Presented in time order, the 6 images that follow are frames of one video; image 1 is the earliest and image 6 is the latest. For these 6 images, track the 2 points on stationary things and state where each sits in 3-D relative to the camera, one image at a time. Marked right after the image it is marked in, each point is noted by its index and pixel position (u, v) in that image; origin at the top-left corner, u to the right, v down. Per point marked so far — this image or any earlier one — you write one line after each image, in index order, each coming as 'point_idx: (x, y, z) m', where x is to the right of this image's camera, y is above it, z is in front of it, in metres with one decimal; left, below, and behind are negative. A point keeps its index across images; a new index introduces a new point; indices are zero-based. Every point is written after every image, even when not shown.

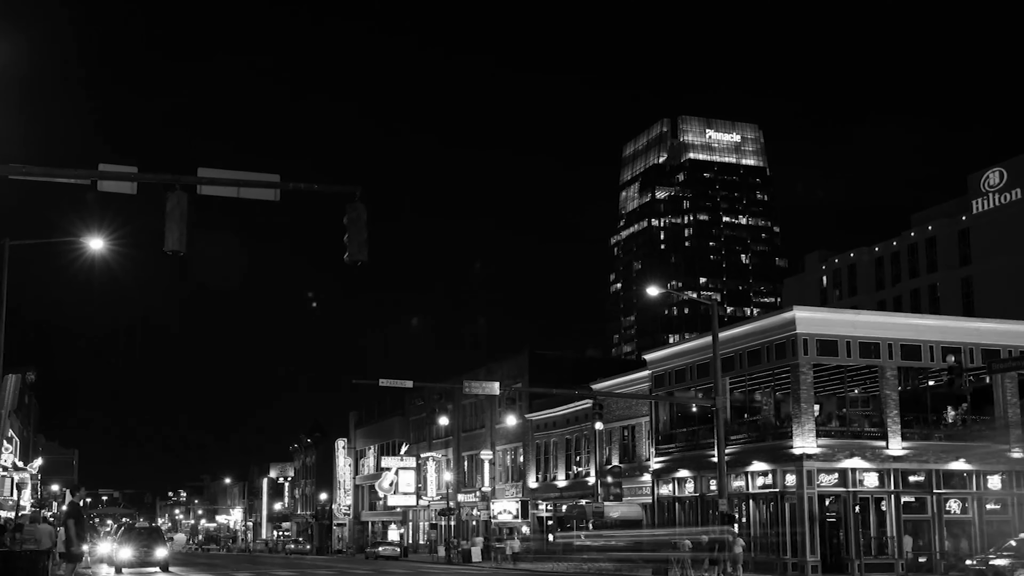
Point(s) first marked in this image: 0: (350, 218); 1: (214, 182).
0: (-2.8, +1.3, +17.4) m
1: (-5.0, +1.8, +16.7) m
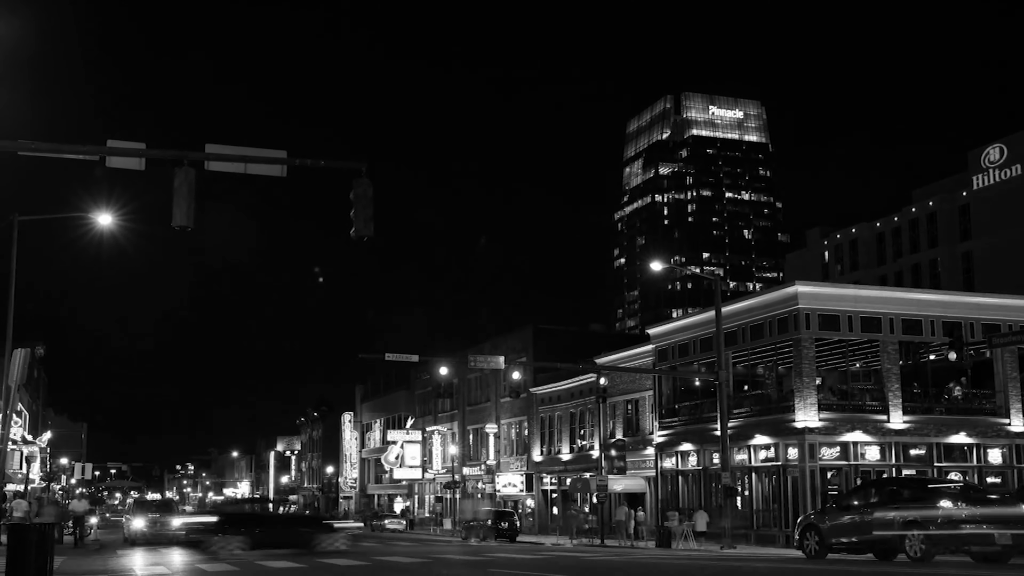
0: (-2.8, +1.7, +17.9) m
1: (-4.9, +2.2, +17.1) m
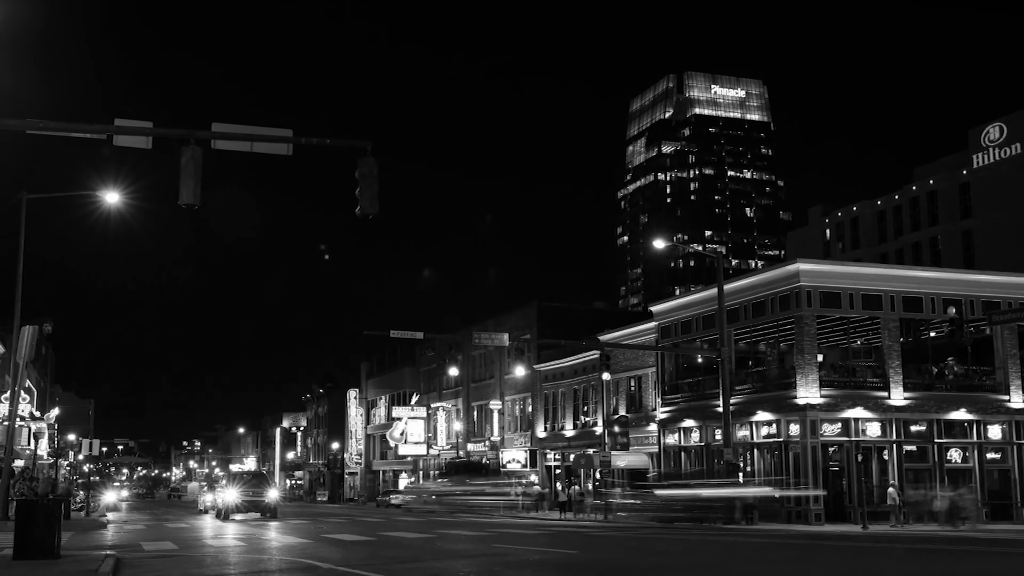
0: (-2.7, +2.1, +18.3) m
1: (-4.8, +2.6, +17.5) m
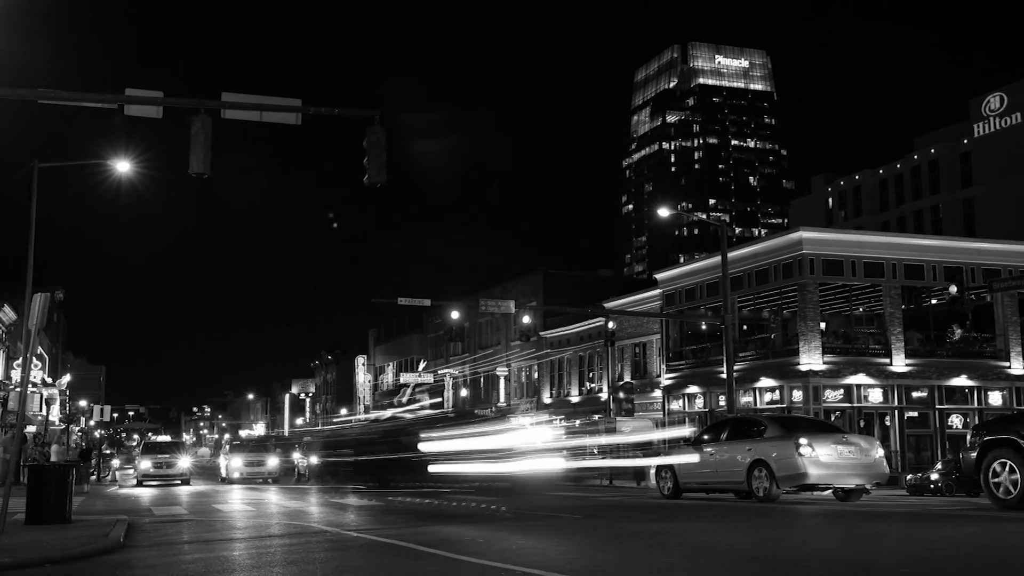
0: (-2.6, +2.7, +18.9) m
1: (-4.7, +3.2, +18.1) m
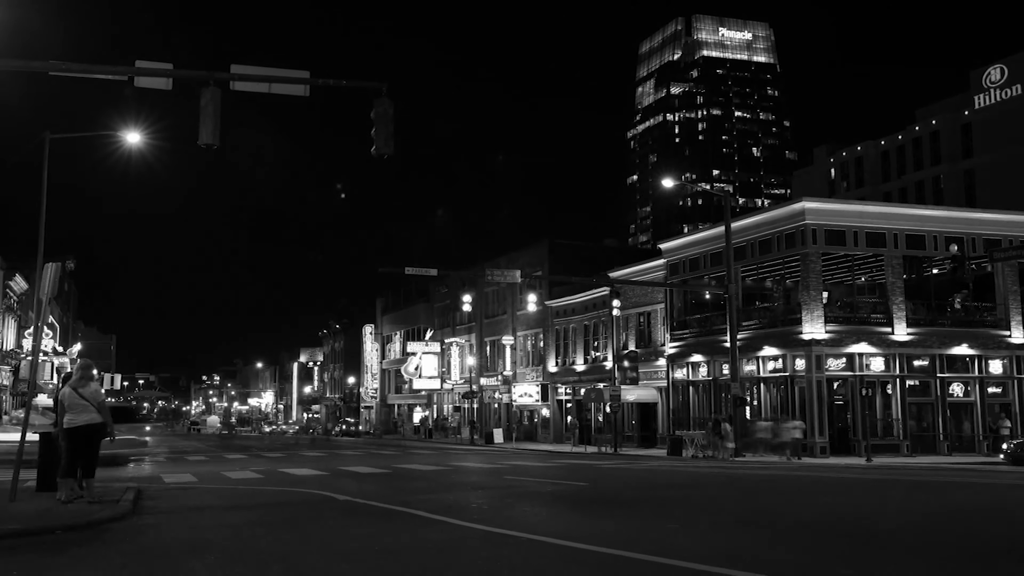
0: (-2.5, +3.2, +19.6) m
1: (-4.6, +3.7, +18.7) m
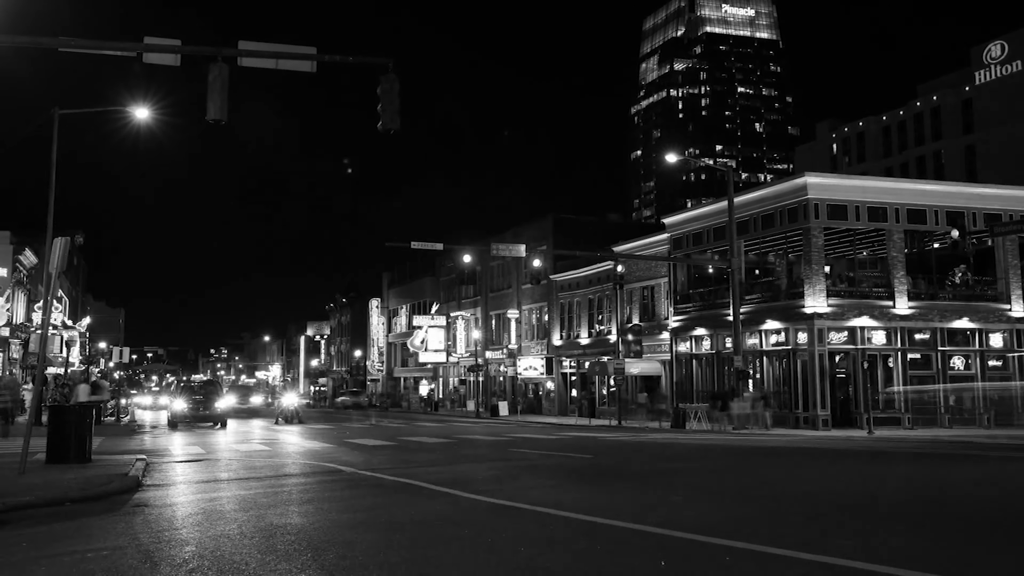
0: (-2.4, +3.7, +20.1) m
1: (-4.6, +4.2, +19.3) m
